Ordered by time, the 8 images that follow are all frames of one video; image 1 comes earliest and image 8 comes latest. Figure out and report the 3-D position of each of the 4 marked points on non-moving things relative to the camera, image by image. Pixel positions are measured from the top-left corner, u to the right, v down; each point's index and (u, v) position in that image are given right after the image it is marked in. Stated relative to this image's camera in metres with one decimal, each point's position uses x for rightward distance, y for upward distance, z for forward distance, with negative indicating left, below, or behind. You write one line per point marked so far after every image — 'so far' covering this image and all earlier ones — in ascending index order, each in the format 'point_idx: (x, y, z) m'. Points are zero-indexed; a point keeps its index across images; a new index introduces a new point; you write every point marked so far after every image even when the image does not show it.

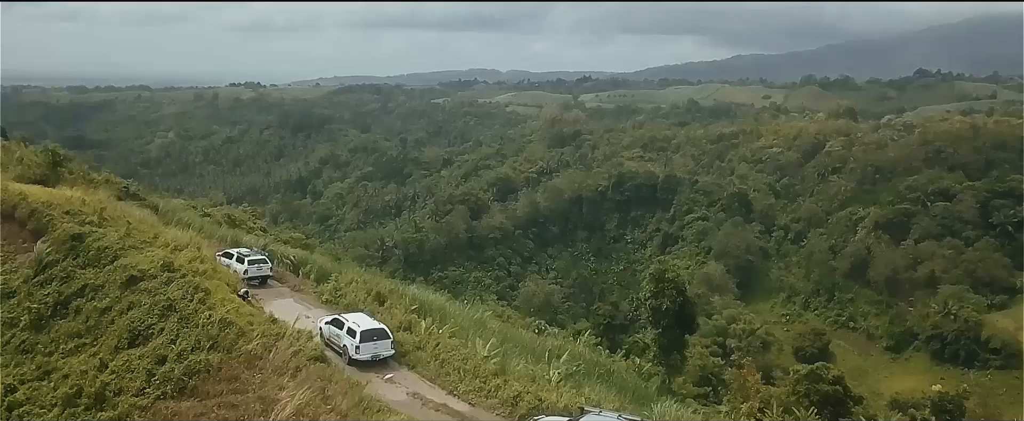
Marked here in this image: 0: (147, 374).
0: (-4.6, -2.1, +11.6) m
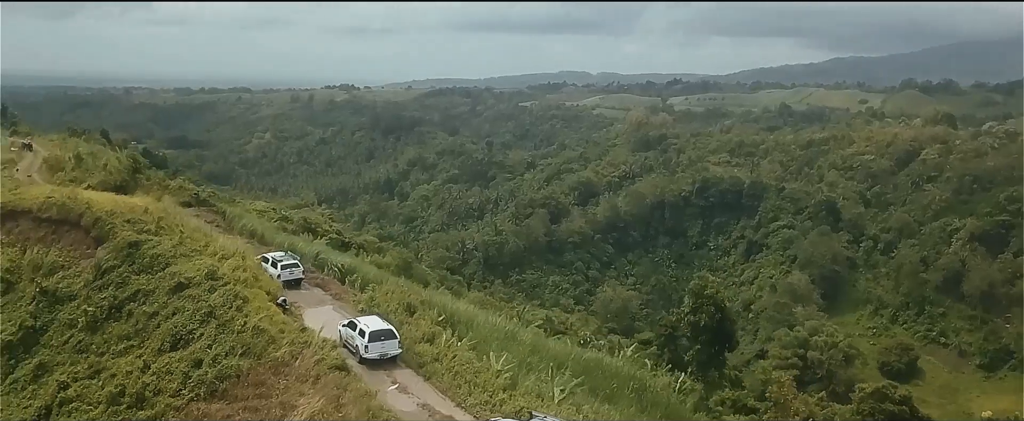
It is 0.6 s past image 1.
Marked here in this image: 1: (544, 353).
0: (-4.5, -2.3, +12.4) m
1: (+0.7, -2.6, +15.8) m
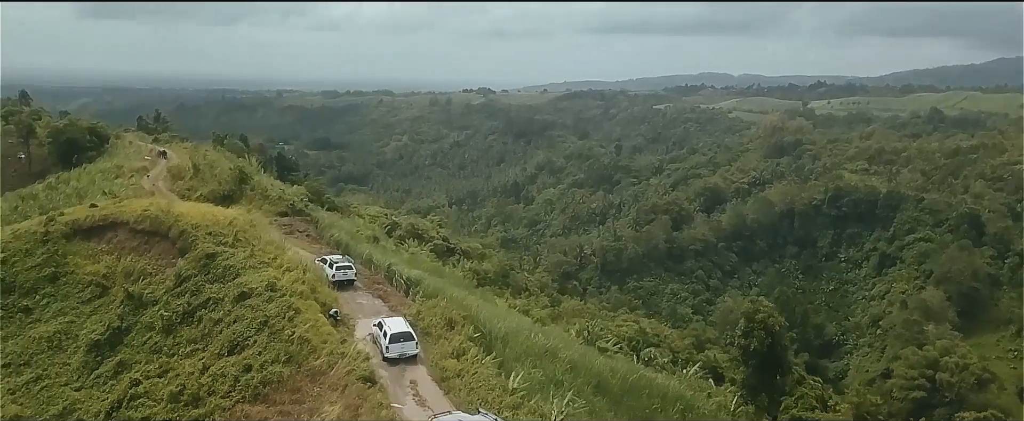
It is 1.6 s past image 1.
0: (-4.2, -2.6, +13.8) m
1: (+1.4, -3.0, +16.4) m
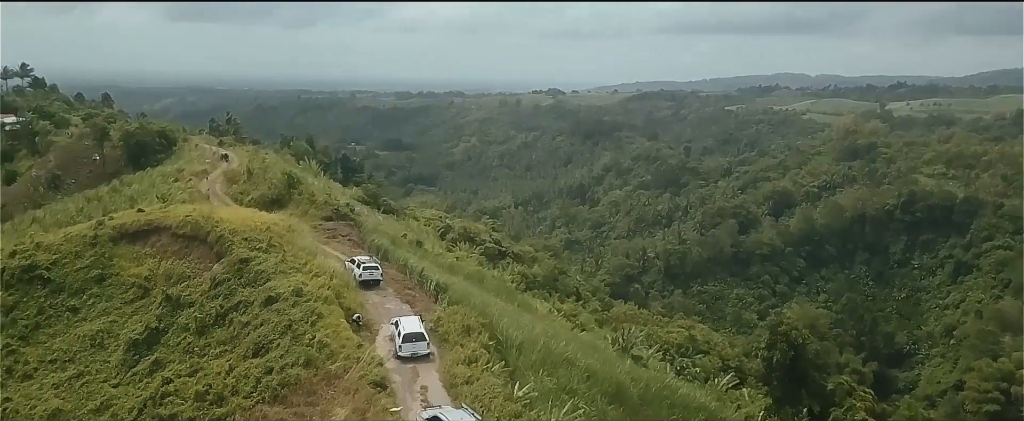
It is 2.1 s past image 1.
0: (-4.0, -2.7, +14.5) m
1: (+1.7, -3.2, +16.6) m
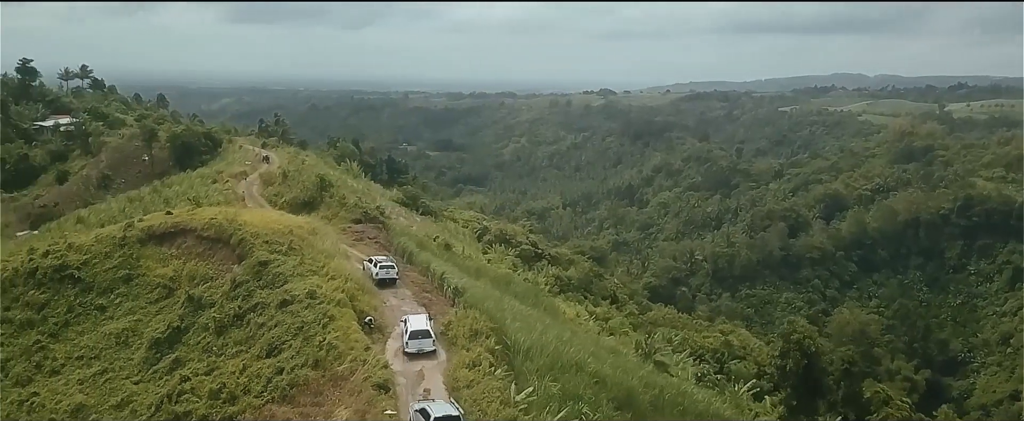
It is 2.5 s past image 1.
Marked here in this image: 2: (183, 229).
0: (-4.0, -2.8, +14.9) m
1: (+1.9, -3.3, +16.6) m
2: (-7.0, -0.4, +19.2) m
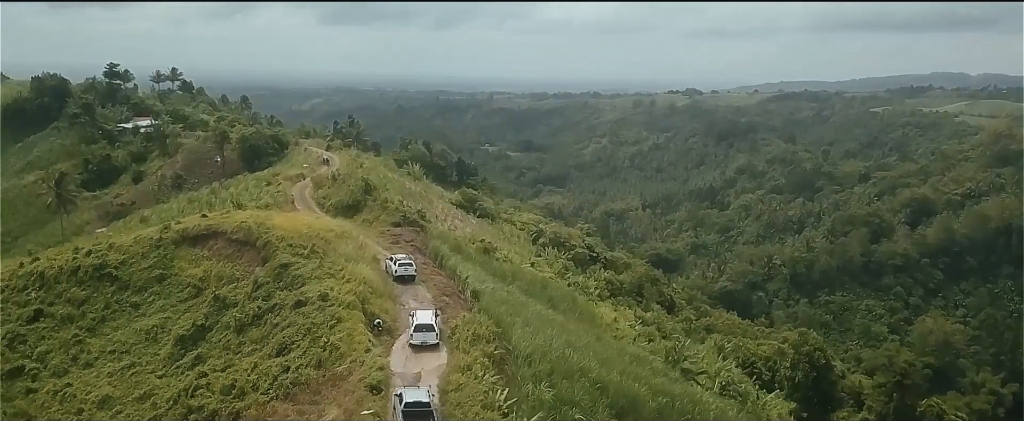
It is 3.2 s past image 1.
0: (-4.1, -2.9, +15.6) m
1: (+1.9, -3.5, +16.8) m
2: (-6.6, -0.5, +20.2) m
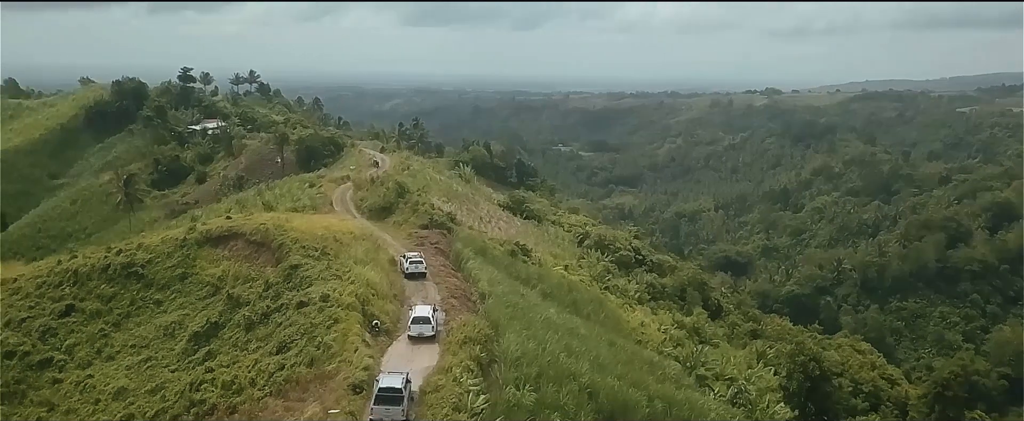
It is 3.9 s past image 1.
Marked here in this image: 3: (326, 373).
0: (-4.4, -3.0, +16.4) m
1: (+1.7, -3.6, +17.0) m
2: (-6.5, -0.5, +21.2) m
3: (-3.2, -2.8, +15.7) m
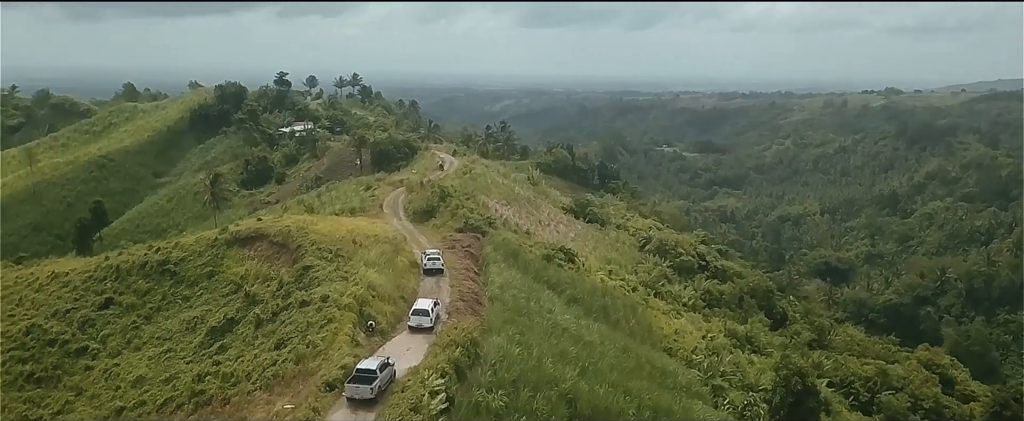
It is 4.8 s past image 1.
0: (-4.8, -3.1, +17.4) m
1: (+1.3, -3.8, +17.2) m
2: (-6.2, -0.6, +22.5) m
3: (-3.7, -2.9, +16.7) m
